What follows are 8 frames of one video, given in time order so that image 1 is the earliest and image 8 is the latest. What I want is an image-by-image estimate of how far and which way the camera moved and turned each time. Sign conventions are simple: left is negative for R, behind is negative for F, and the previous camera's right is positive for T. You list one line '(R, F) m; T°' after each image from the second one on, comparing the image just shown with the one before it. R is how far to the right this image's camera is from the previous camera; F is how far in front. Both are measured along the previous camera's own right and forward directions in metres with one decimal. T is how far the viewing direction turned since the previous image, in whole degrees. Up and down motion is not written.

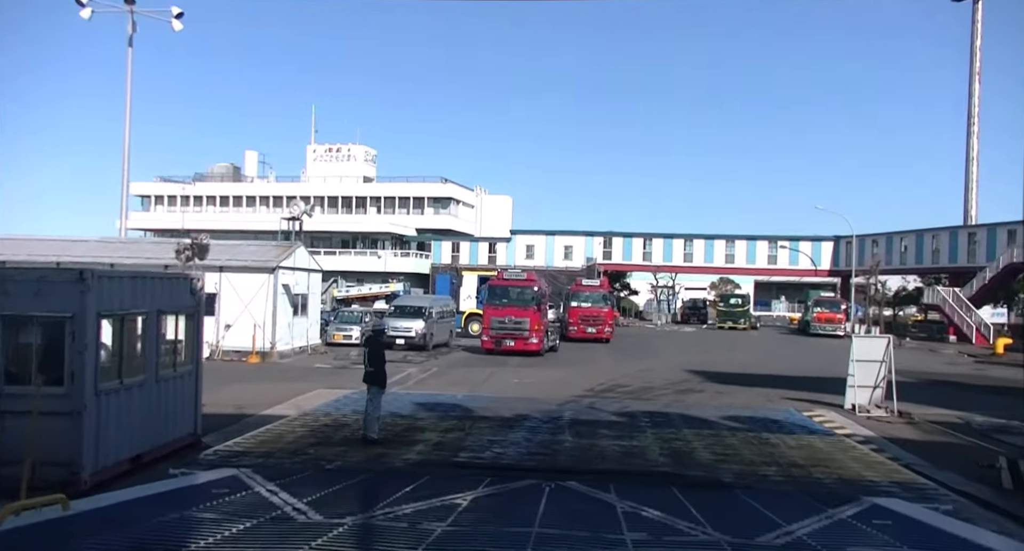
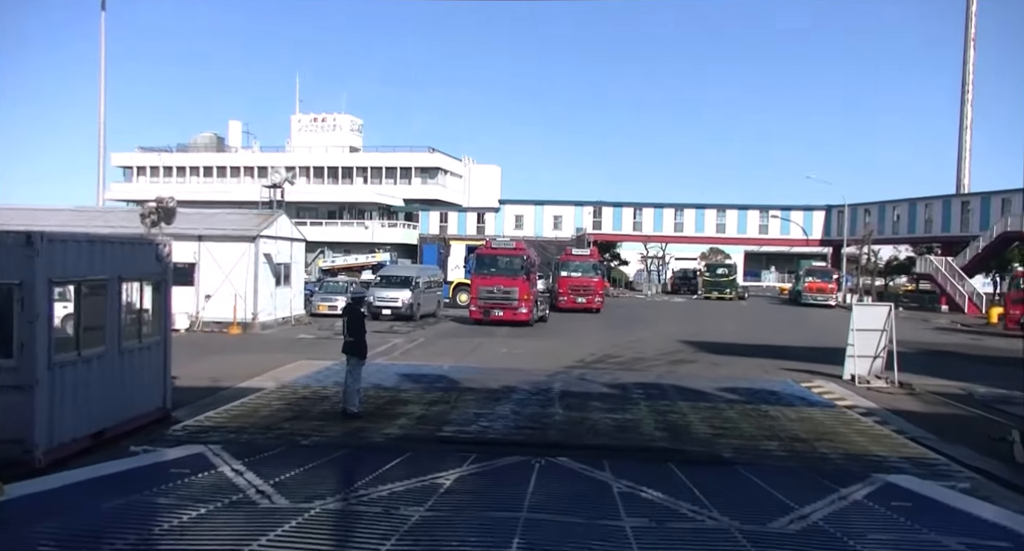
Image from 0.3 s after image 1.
(0.0, +0.9) m; +1°
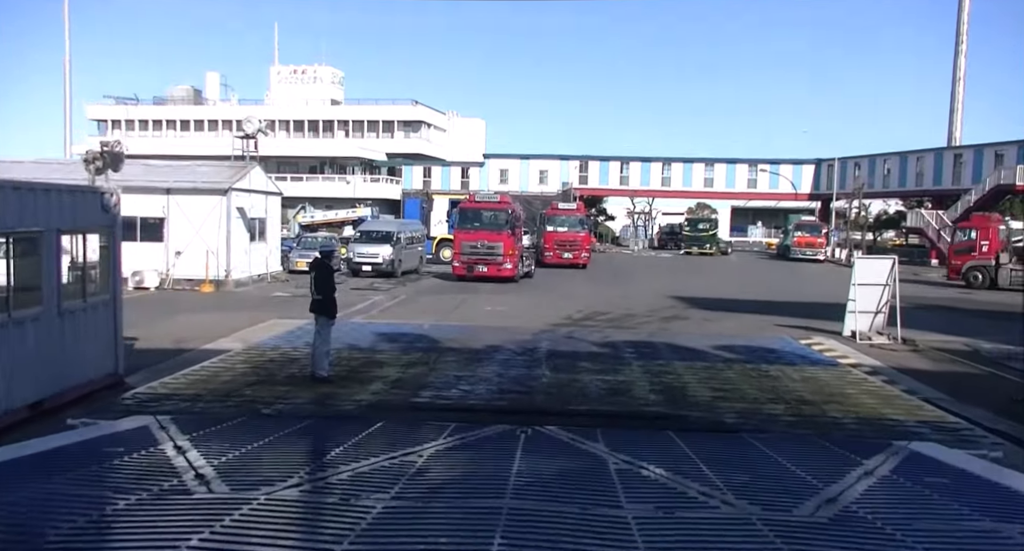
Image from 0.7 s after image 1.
(0.0, +1.2) m; +1°
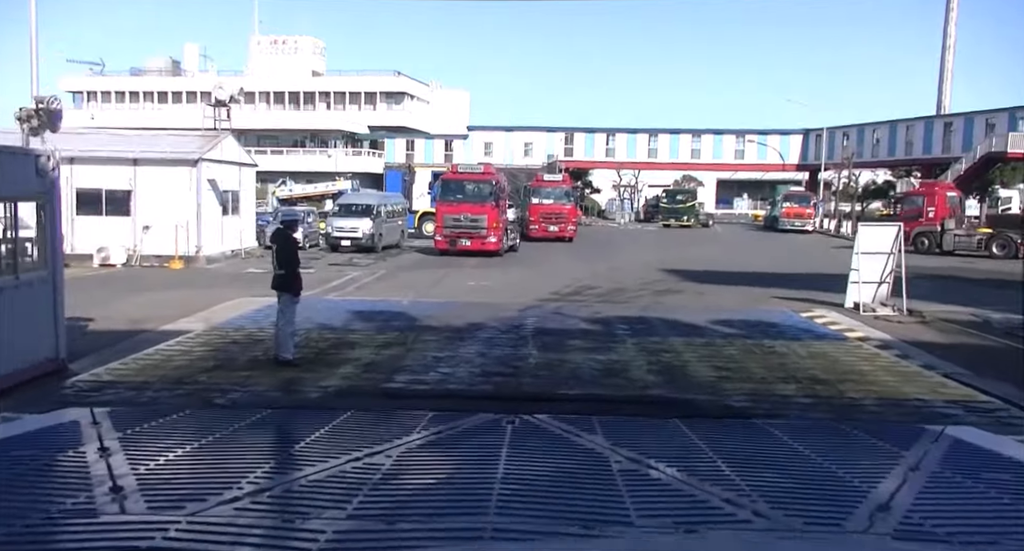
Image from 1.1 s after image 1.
(0.0, +1.3) m; +1°
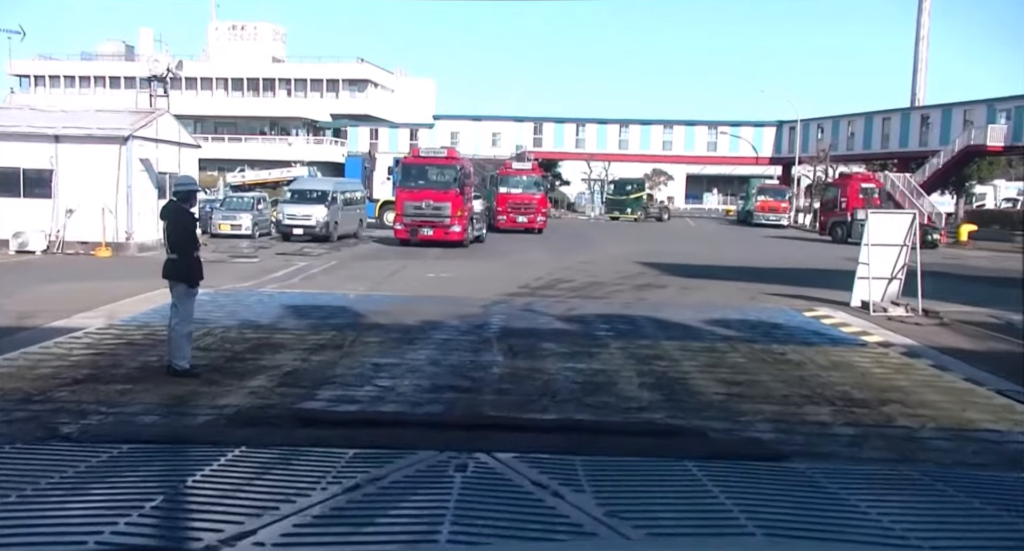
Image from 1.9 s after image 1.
(+0.1, +2.6) m; +2°
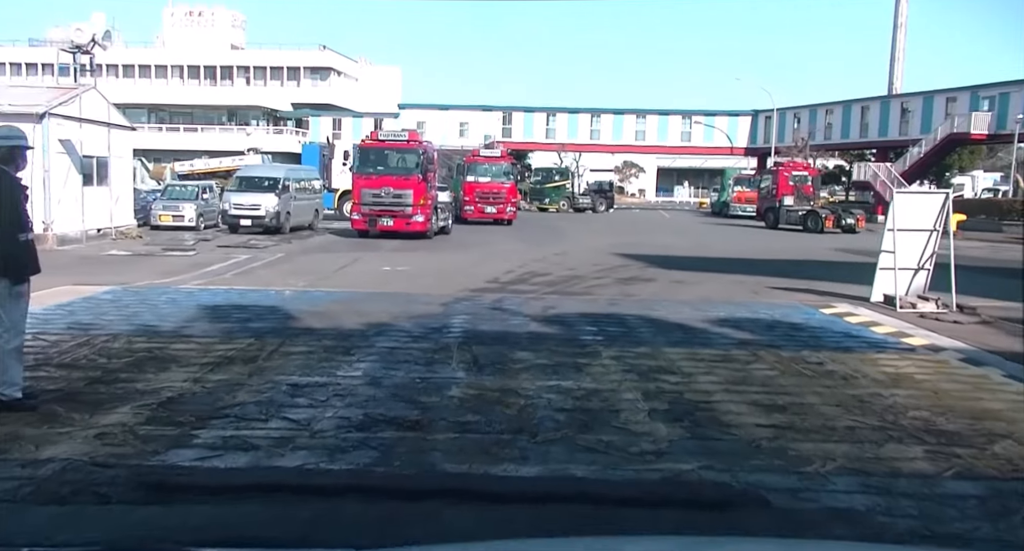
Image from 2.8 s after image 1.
(0.0, +2.7) m; +2°
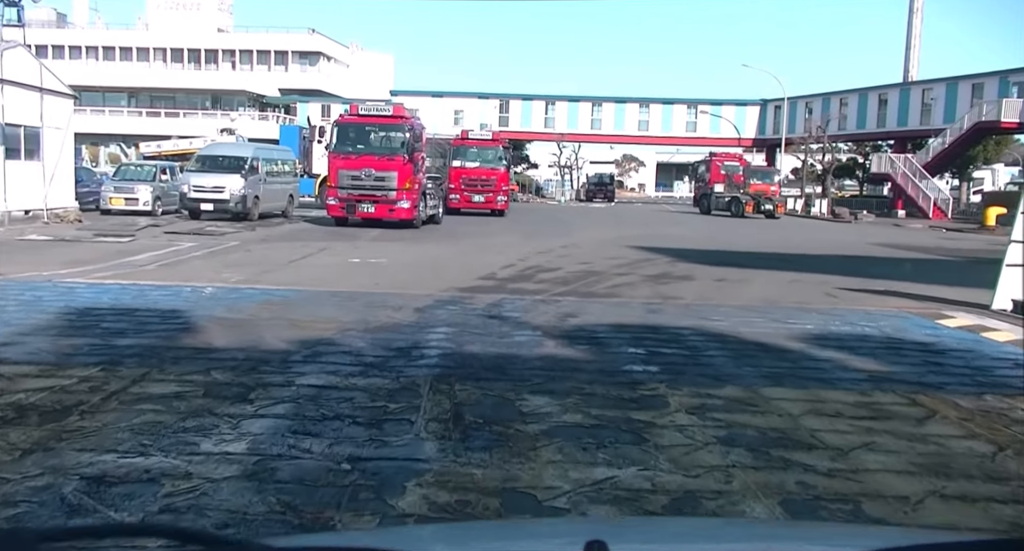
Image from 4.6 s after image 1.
(-0.1, +4.0) m; 0°
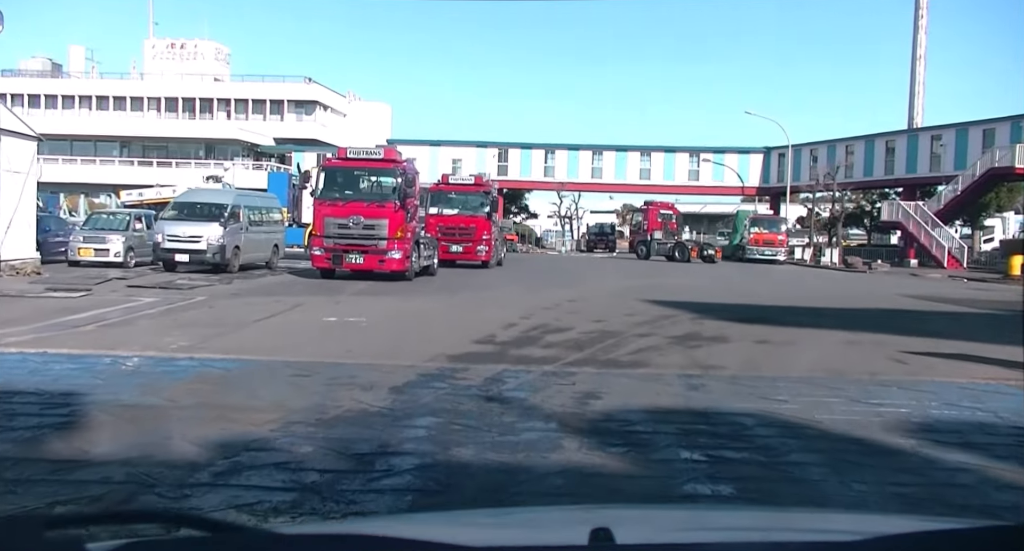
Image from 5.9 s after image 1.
(0.0, +2.2) m; 0°
